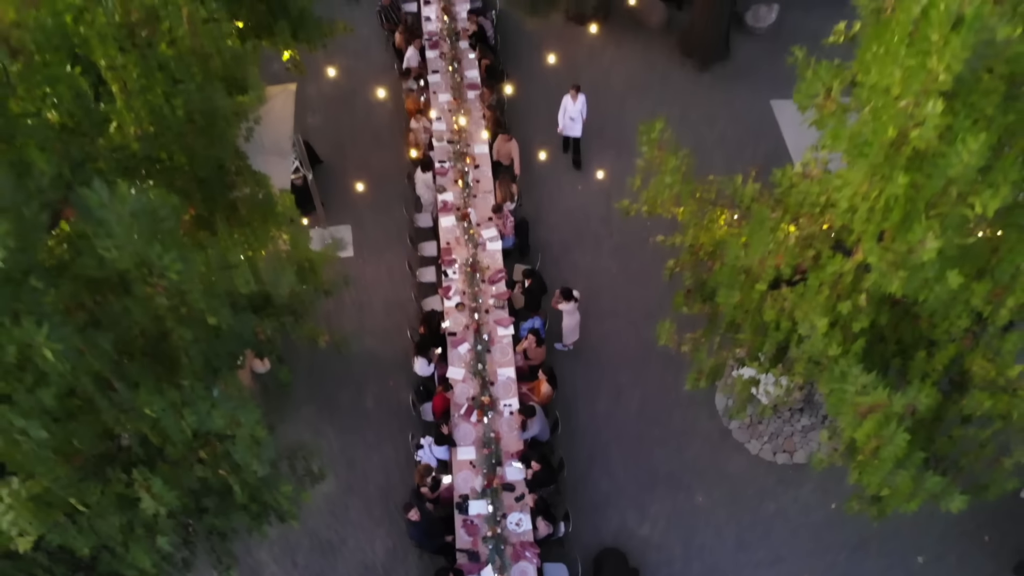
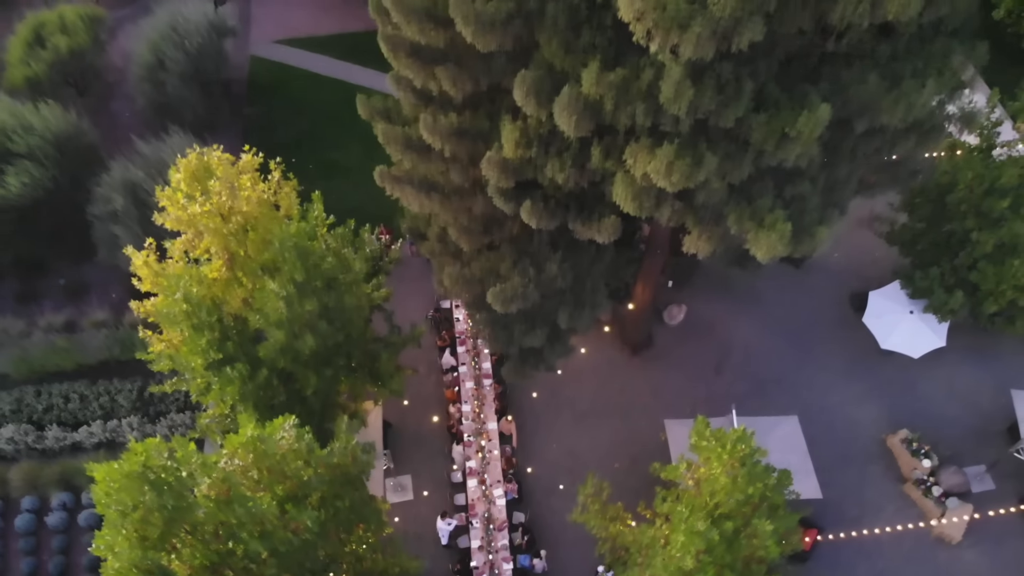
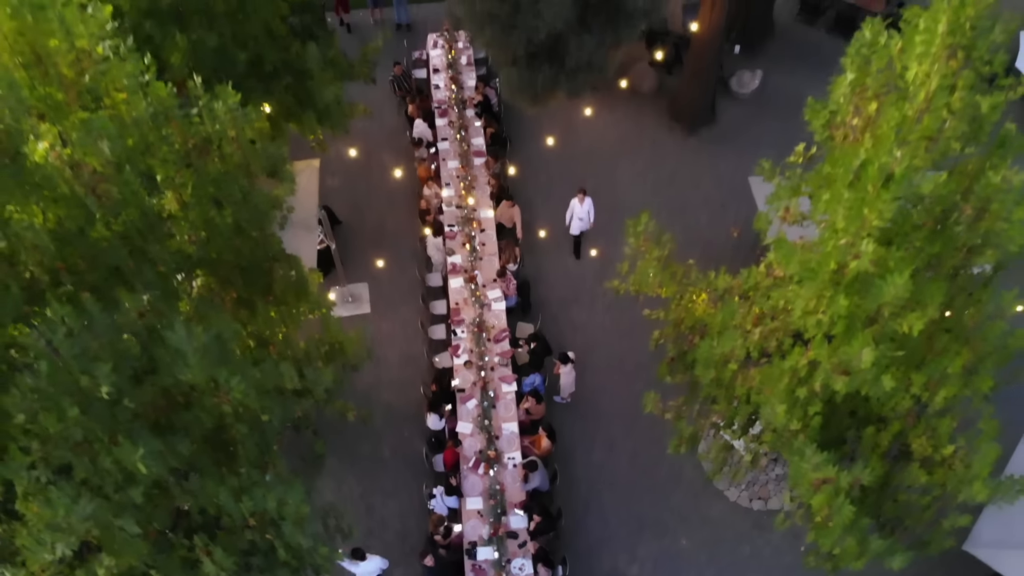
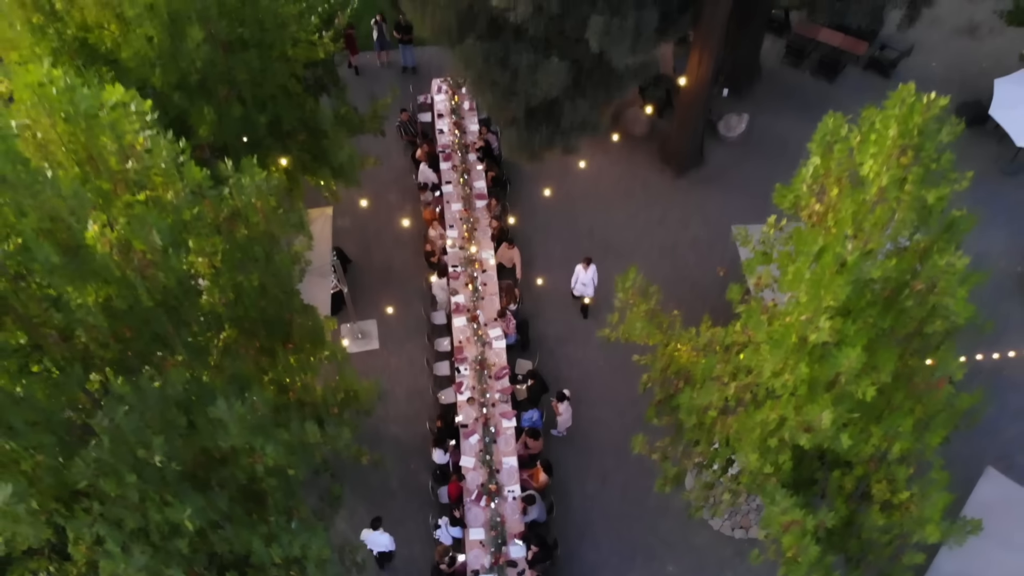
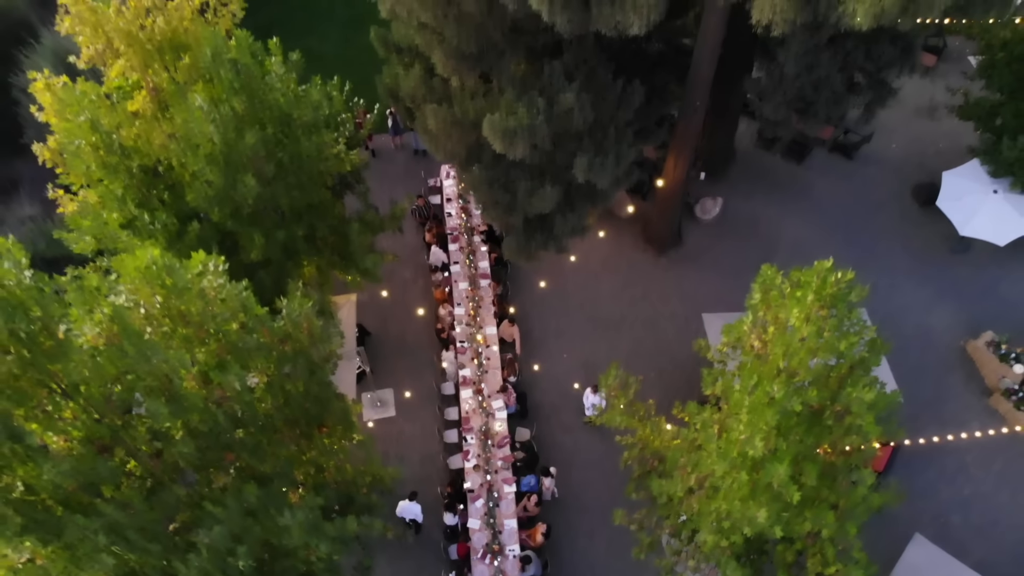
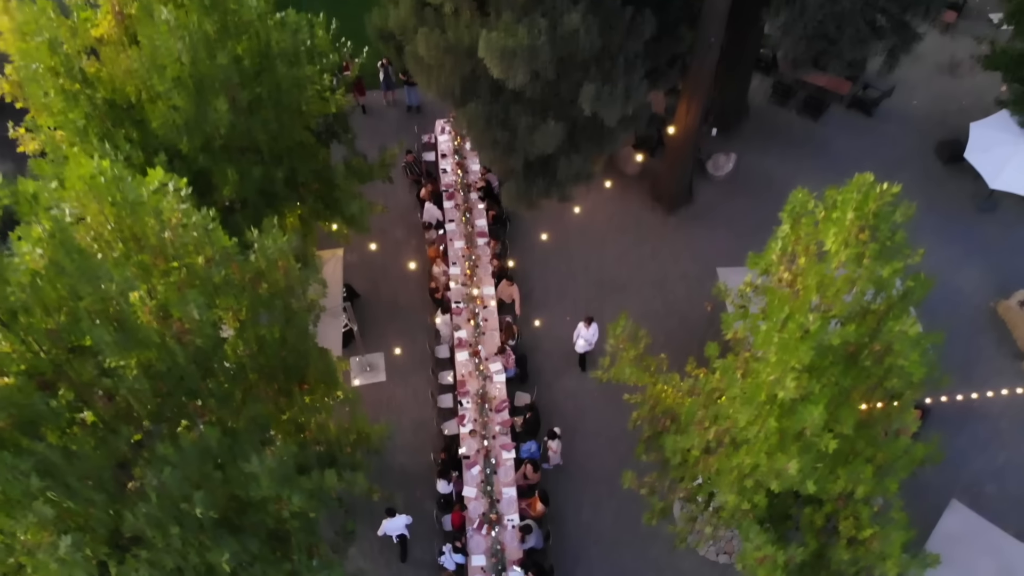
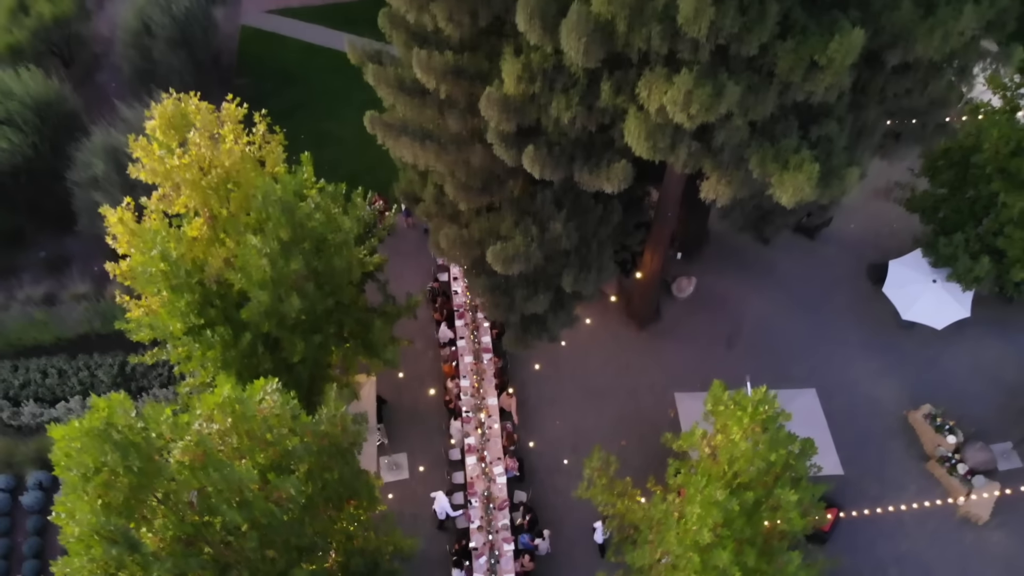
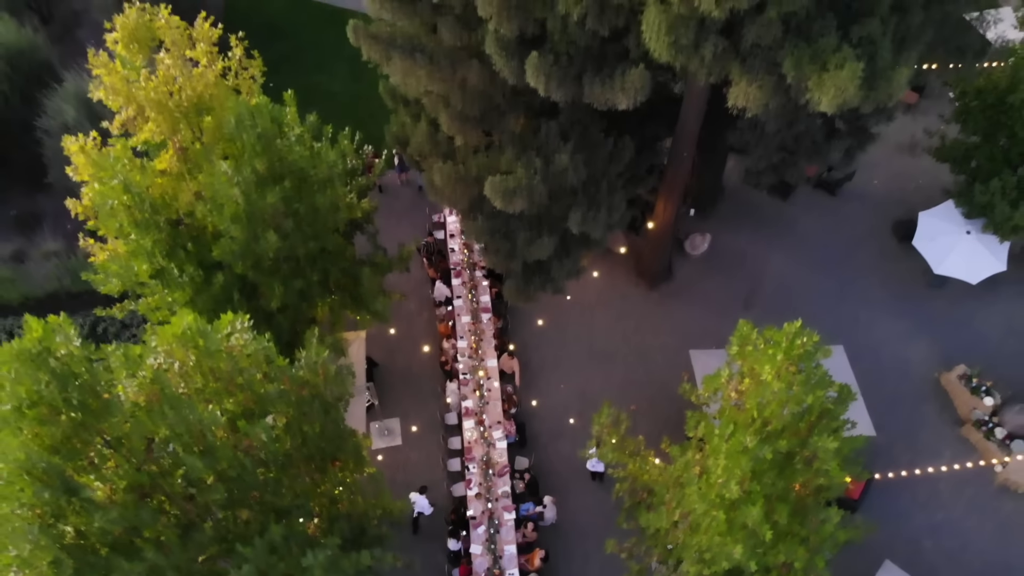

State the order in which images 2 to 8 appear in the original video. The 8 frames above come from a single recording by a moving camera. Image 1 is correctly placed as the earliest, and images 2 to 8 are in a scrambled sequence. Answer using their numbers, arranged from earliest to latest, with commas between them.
3, 4, 6, 5, 8, 7, 2
